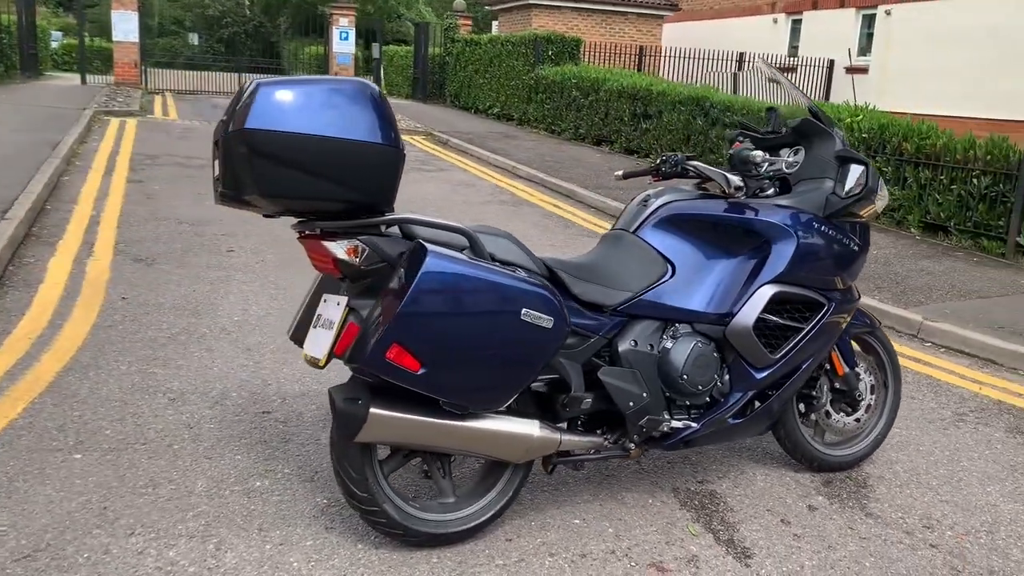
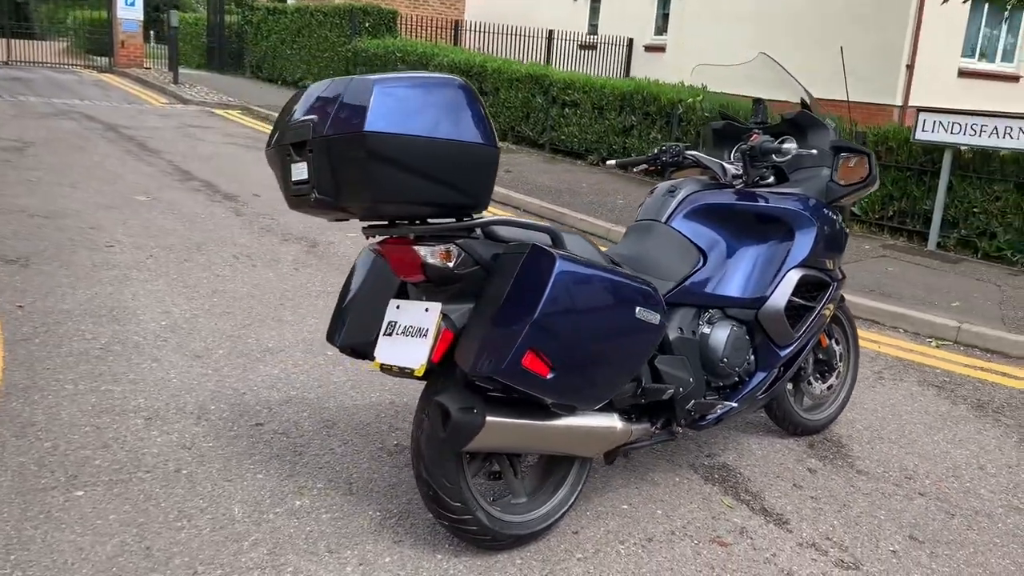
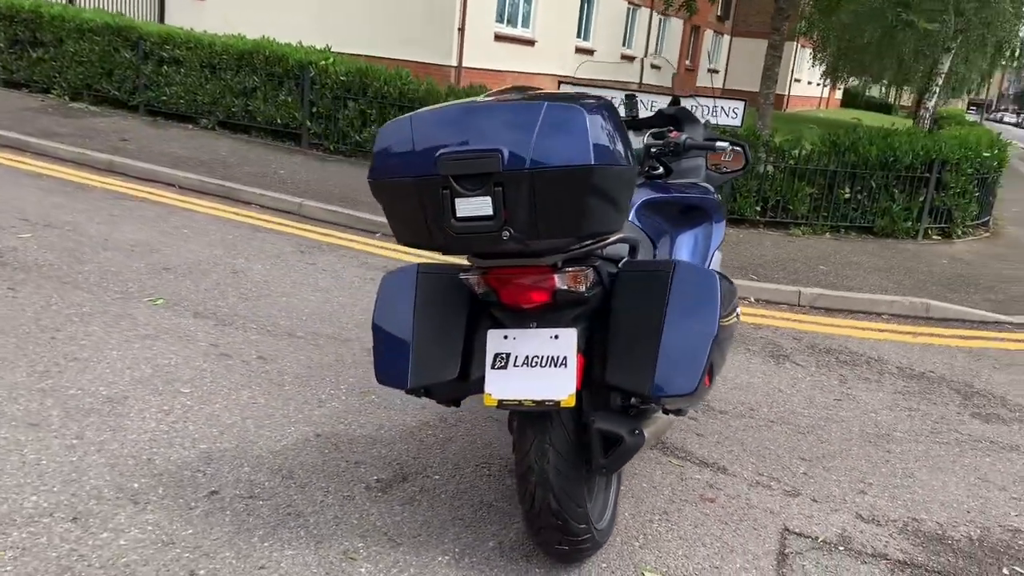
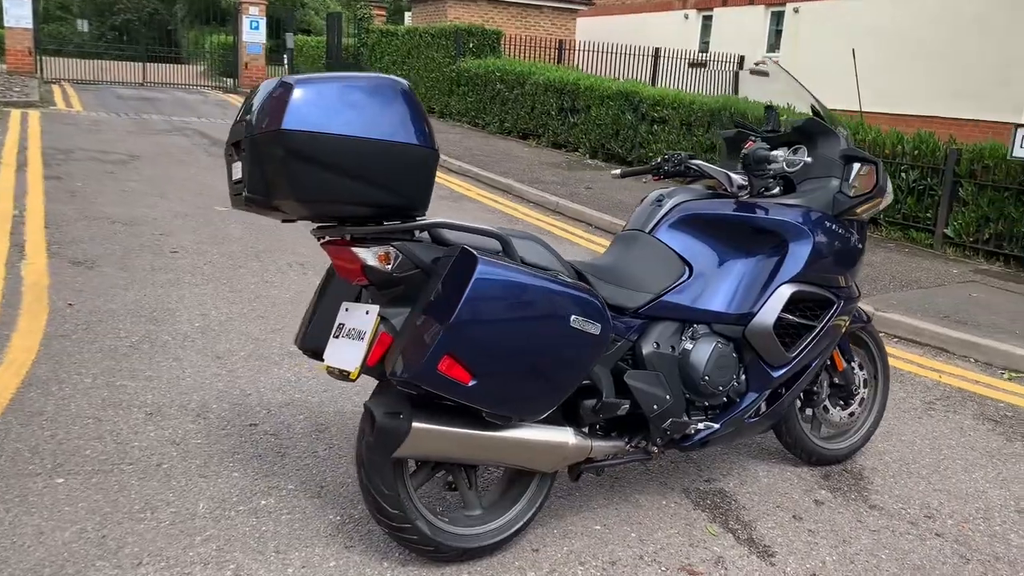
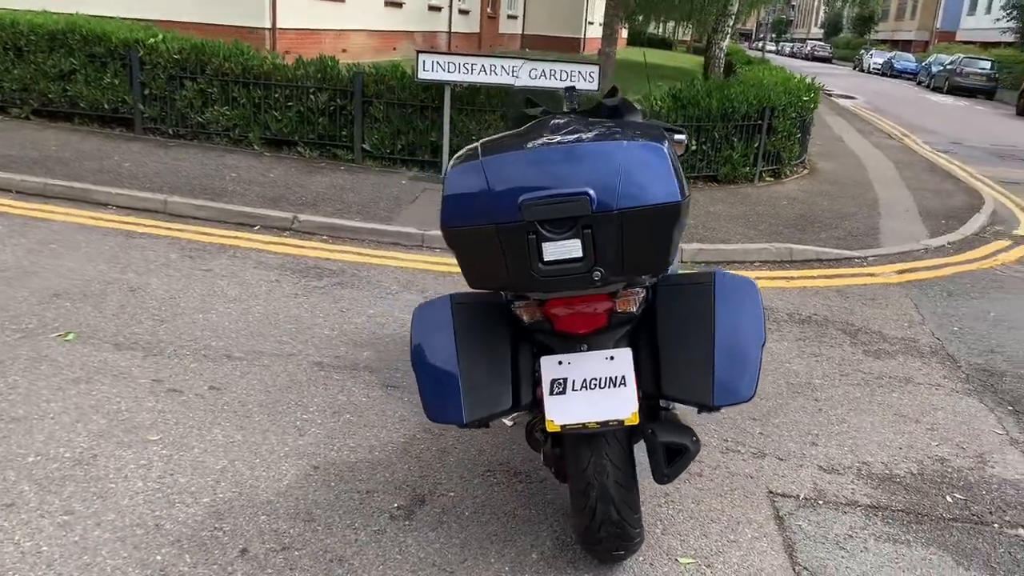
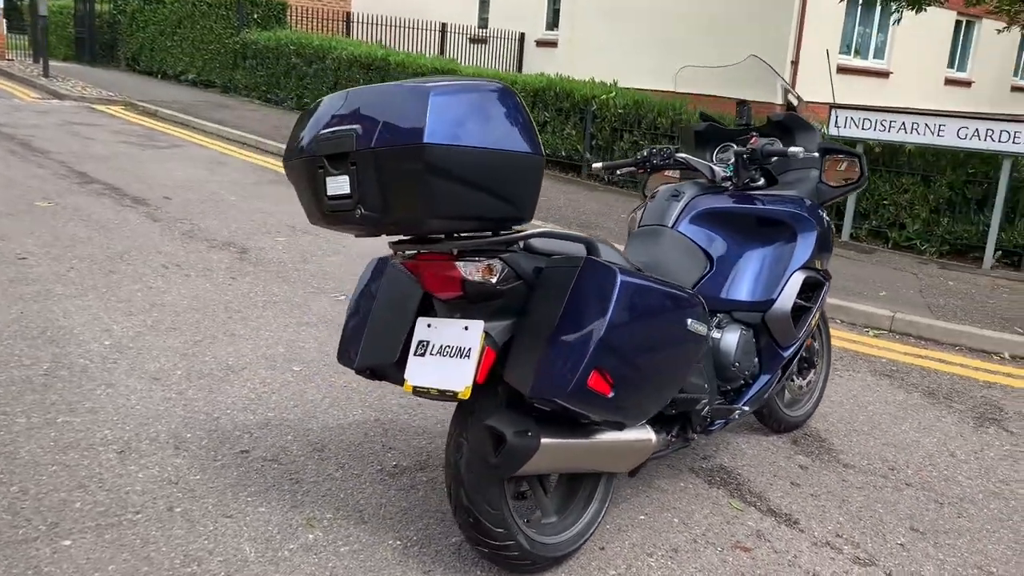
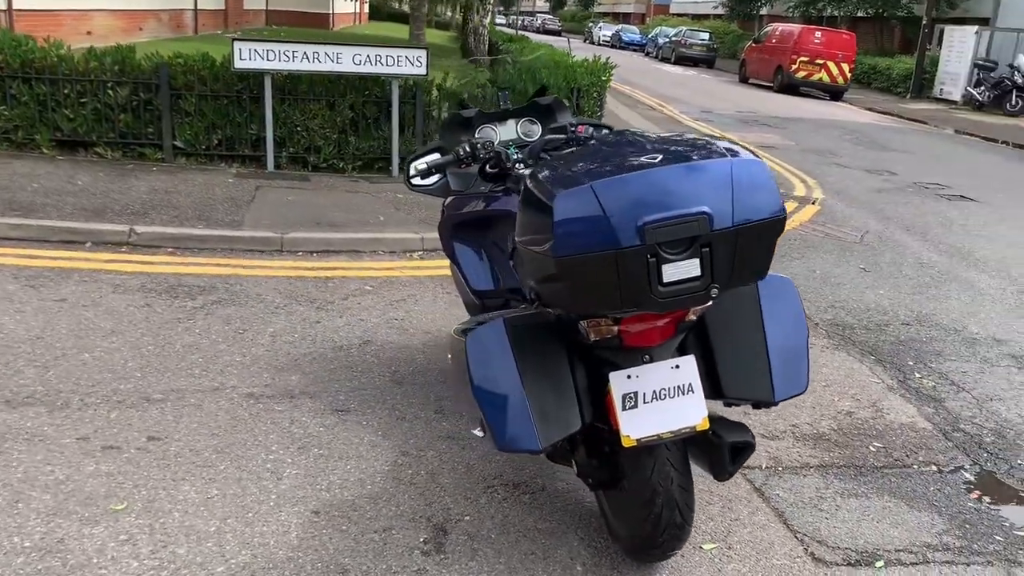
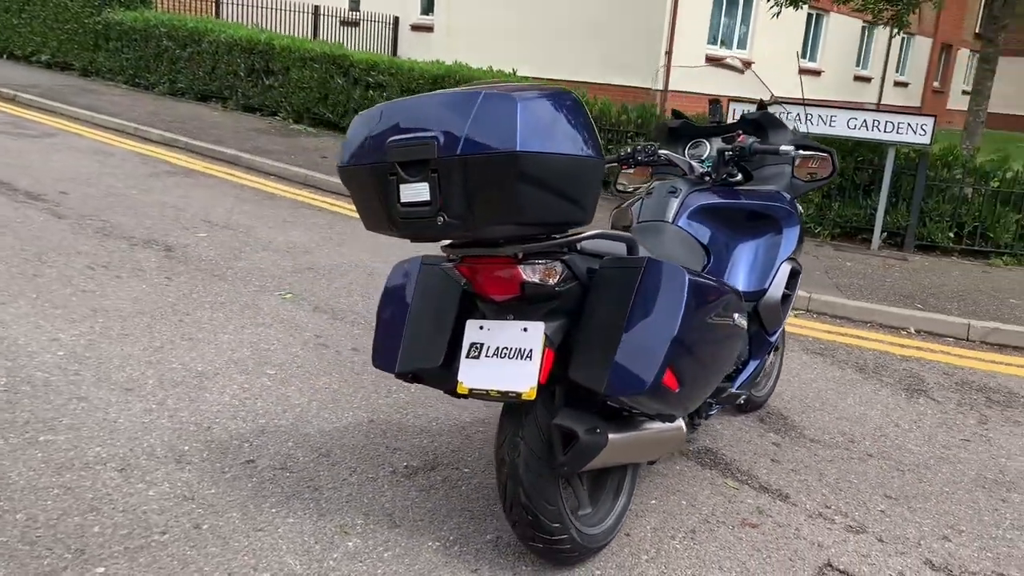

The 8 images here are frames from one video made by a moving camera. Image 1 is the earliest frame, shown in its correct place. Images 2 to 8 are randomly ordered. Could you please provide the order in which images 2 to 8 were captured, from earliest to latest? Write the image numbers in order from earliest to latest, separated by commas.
4, 2, 6, 8, 3, 5, 7
